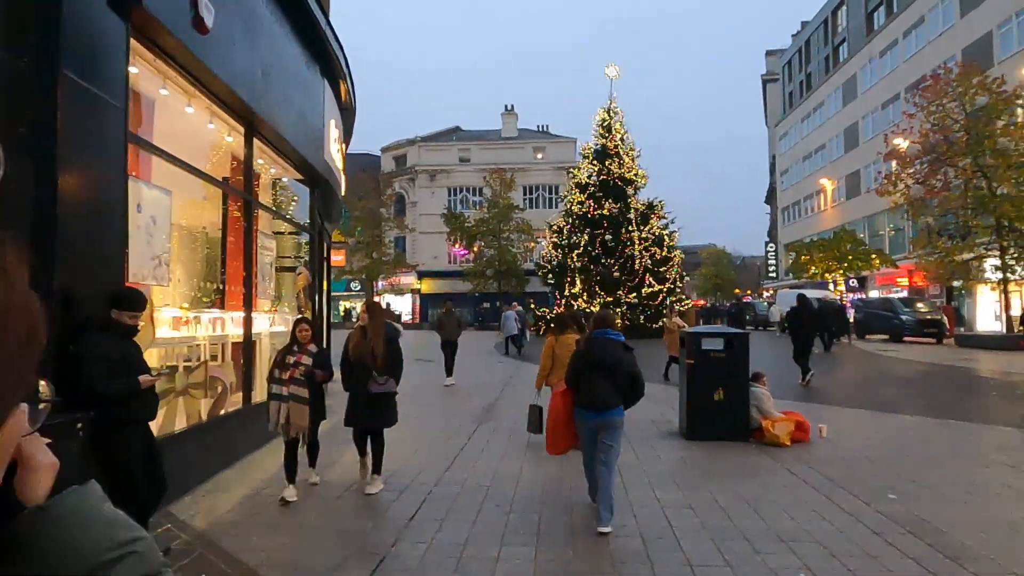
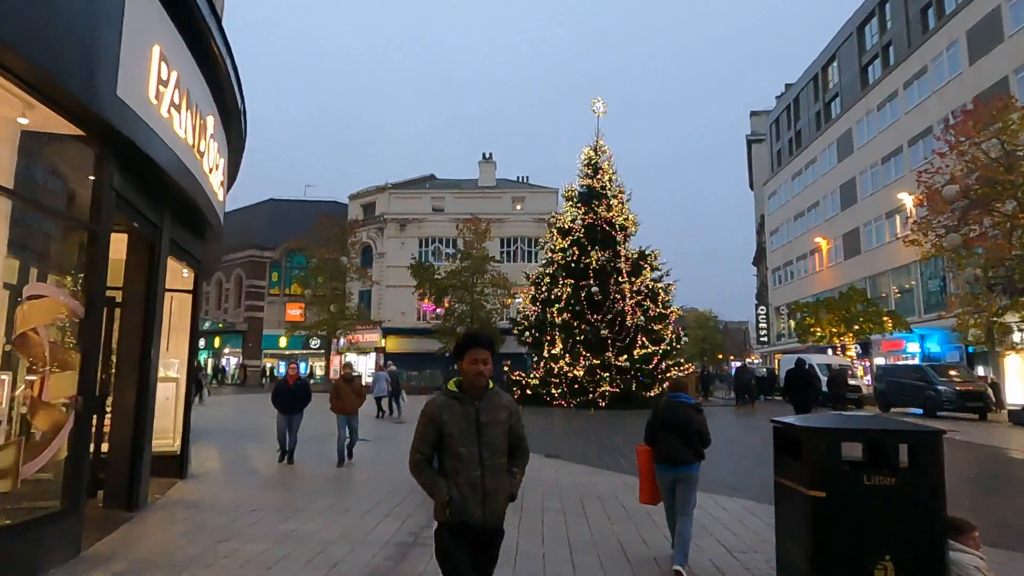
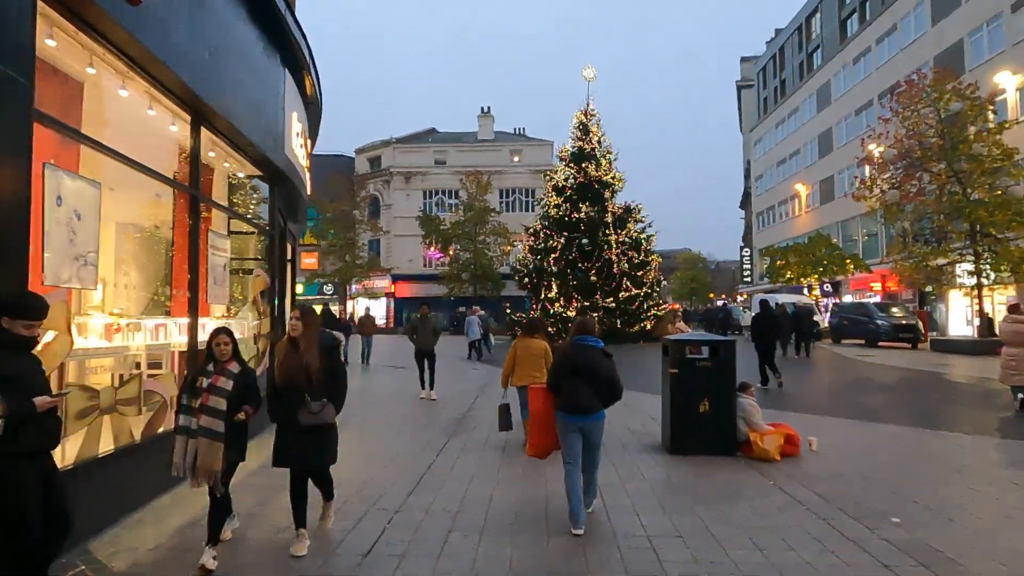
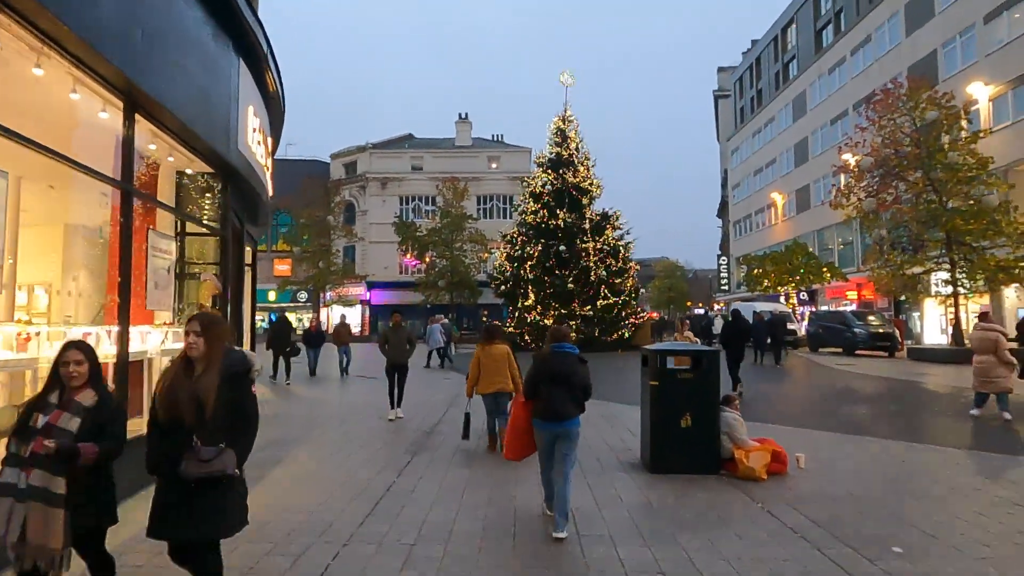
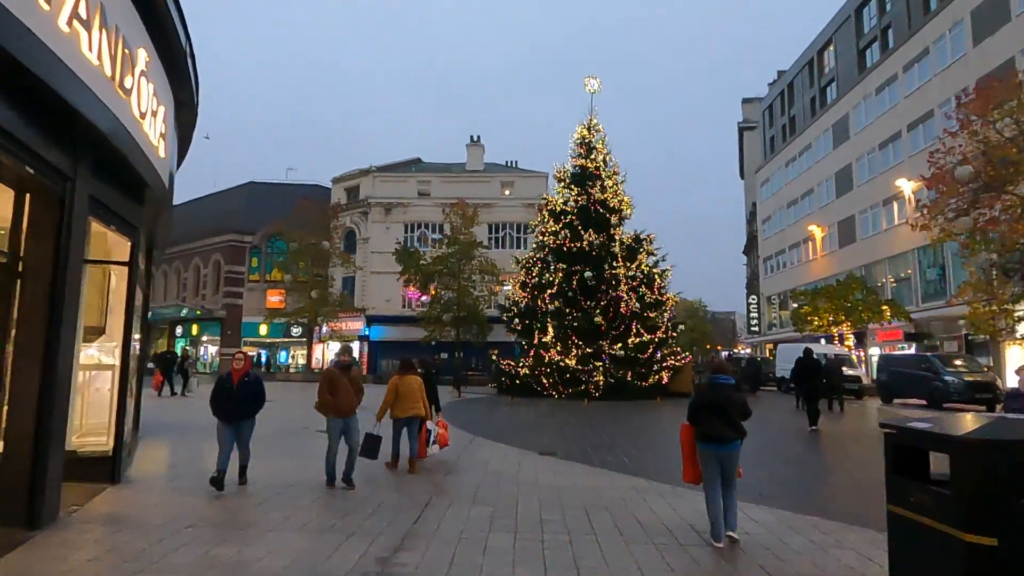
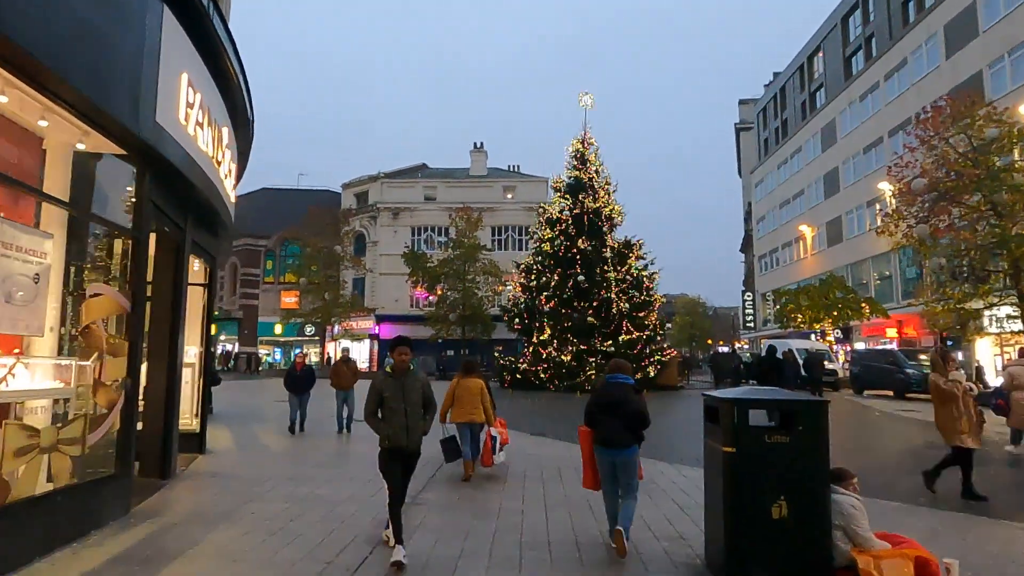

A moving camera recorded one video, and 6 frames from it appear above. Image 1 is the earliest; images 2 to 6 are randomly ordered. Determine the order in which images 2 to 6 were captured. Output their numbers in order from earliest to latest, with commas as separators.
3, 4, 6, 2, 5
